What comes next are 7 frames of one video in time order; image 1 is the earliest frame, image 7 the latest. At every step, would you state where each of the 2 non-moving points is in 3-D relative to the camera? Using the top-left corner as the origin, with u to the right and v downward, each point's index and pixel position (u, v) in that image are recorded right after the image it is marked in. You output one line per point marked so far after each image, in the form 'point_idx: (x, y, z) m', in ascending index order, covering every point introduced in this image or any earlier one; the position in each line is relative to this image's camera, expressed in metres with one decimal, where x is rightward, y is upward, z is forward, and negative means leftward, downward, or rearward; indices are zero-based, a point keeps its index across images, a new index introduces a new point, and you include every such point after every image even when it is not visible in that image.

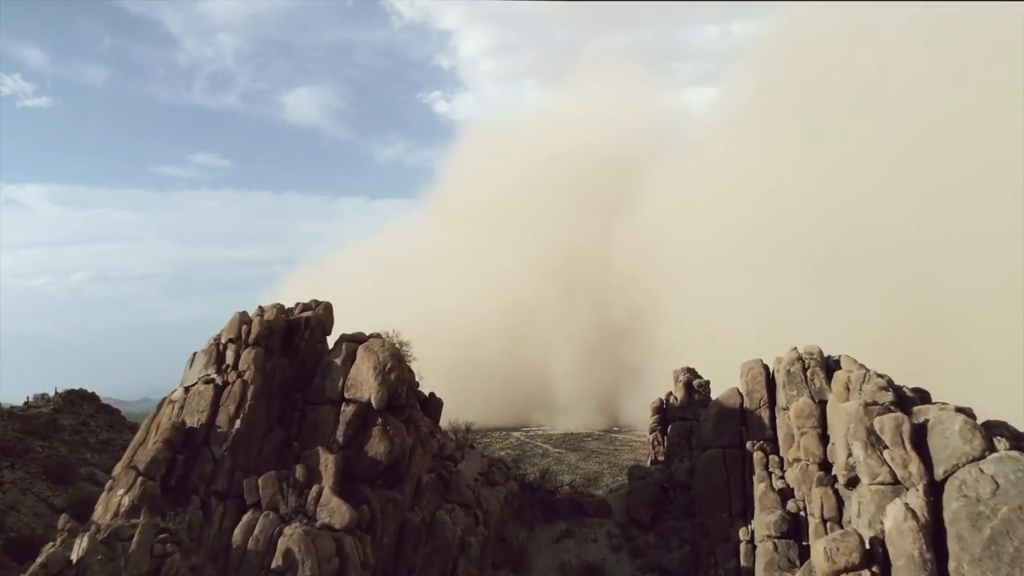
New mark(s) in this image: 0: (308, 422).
0: (-5.6, -3.7, +19.6) m
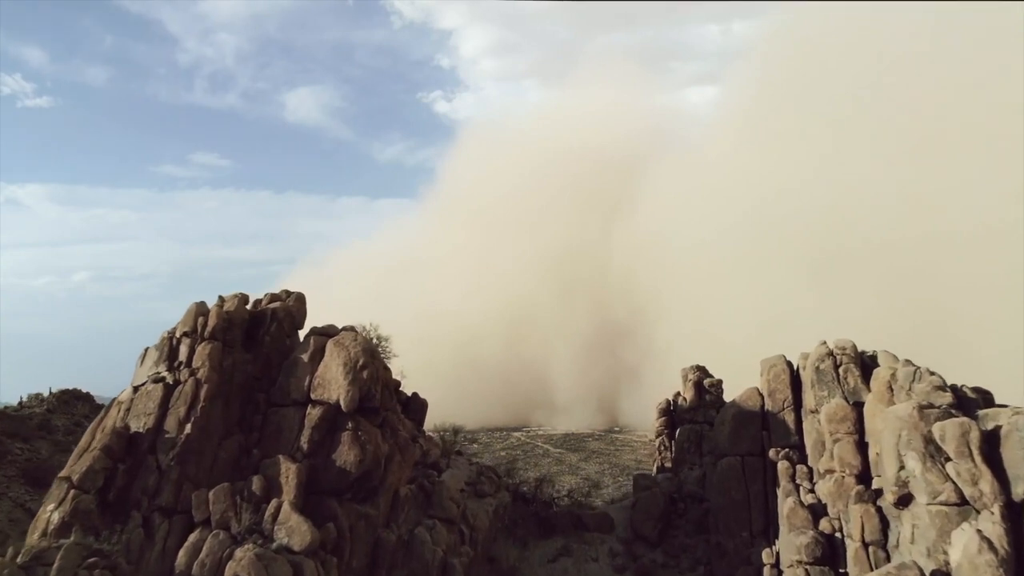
0: (-5.9, -3.3, +17.3) m
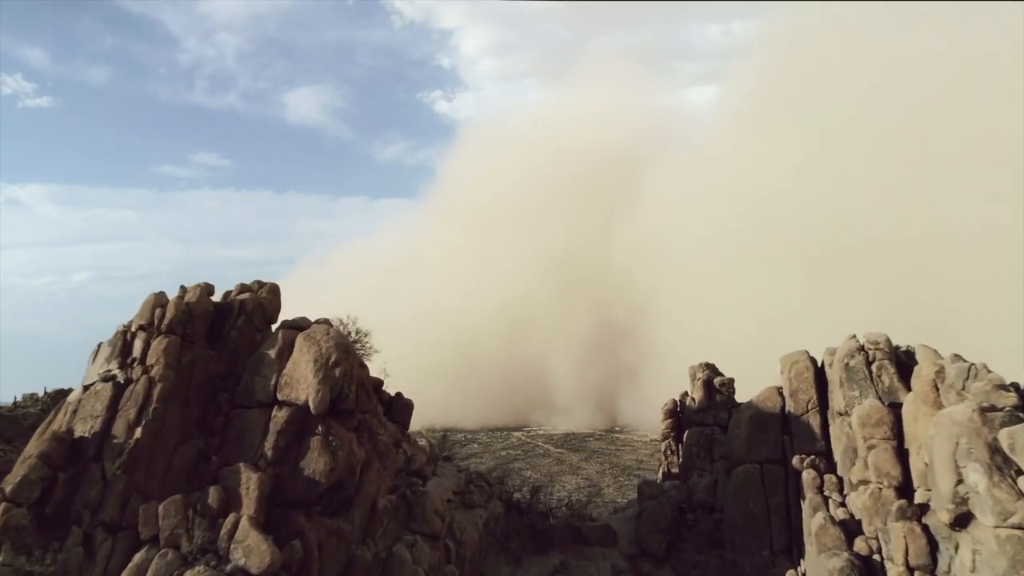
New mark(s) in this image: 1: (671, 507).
0: (-6.0, -3.1, +15.4) m
1: (+4.0, -5.6, +18.1) m
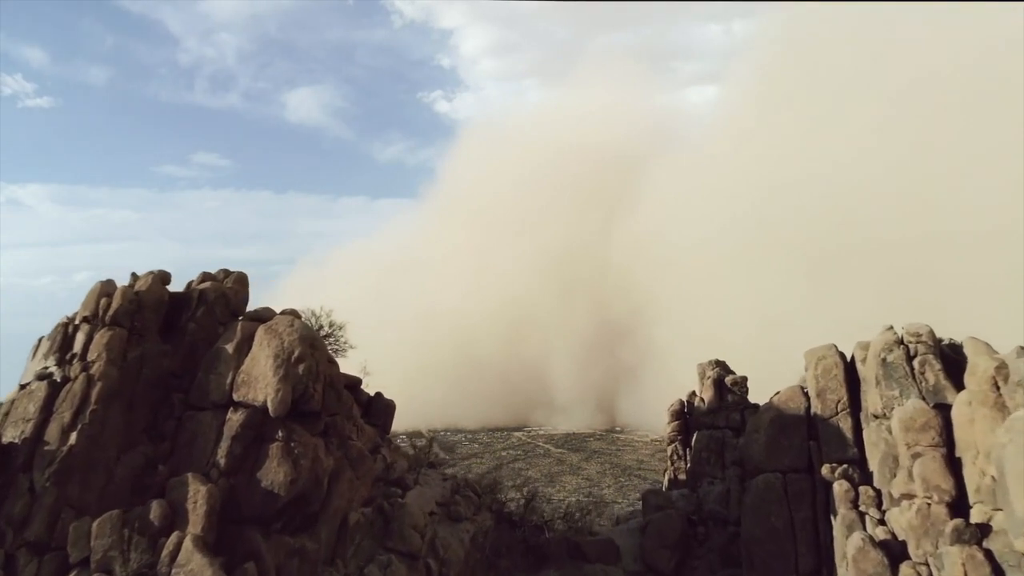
0: (-6.3, -2.8, +13.6) m
1: (+3.8, -5.3, +16.3) m
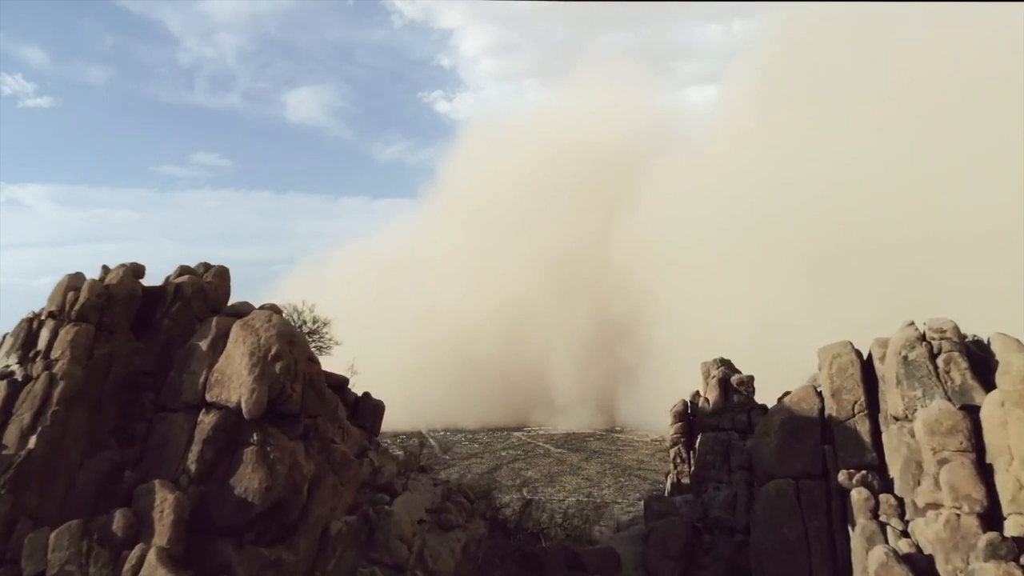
0: (-6.4, -2.7, +12.7) m
1: (+3.7, -5.2, +15.4) m
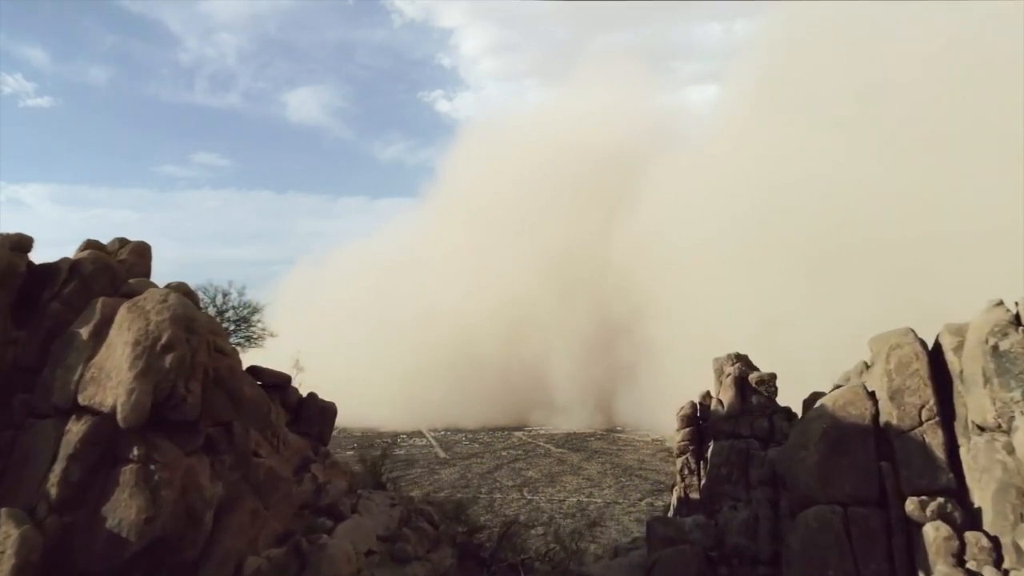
0: (-6.8, -2.3, +9.9) m
1: (+3.2, -4.8, +12.6) m
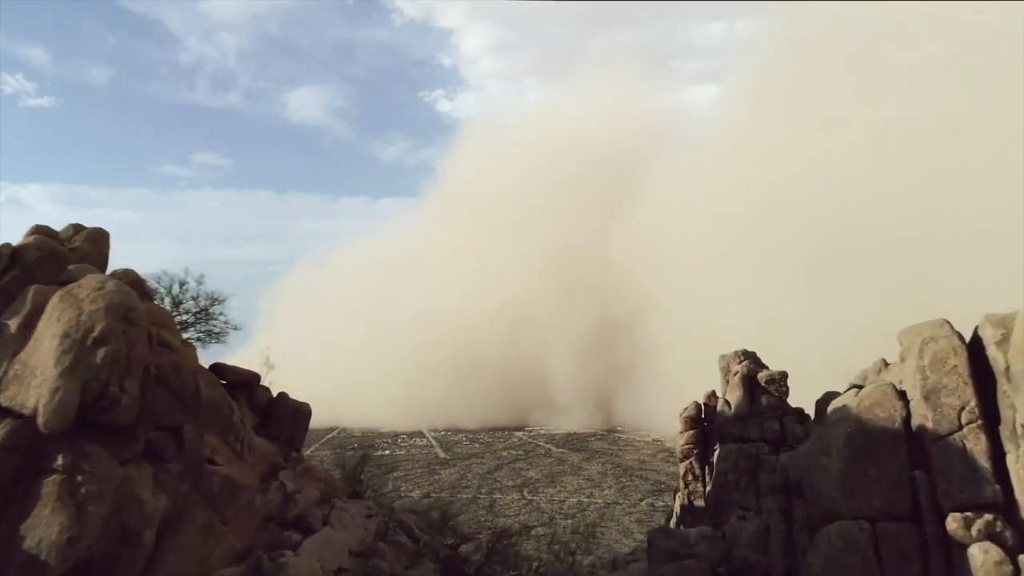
0: (-7.0, -2.1, +8.7) m
1: (+3.0, -4.6, +11.4) m
